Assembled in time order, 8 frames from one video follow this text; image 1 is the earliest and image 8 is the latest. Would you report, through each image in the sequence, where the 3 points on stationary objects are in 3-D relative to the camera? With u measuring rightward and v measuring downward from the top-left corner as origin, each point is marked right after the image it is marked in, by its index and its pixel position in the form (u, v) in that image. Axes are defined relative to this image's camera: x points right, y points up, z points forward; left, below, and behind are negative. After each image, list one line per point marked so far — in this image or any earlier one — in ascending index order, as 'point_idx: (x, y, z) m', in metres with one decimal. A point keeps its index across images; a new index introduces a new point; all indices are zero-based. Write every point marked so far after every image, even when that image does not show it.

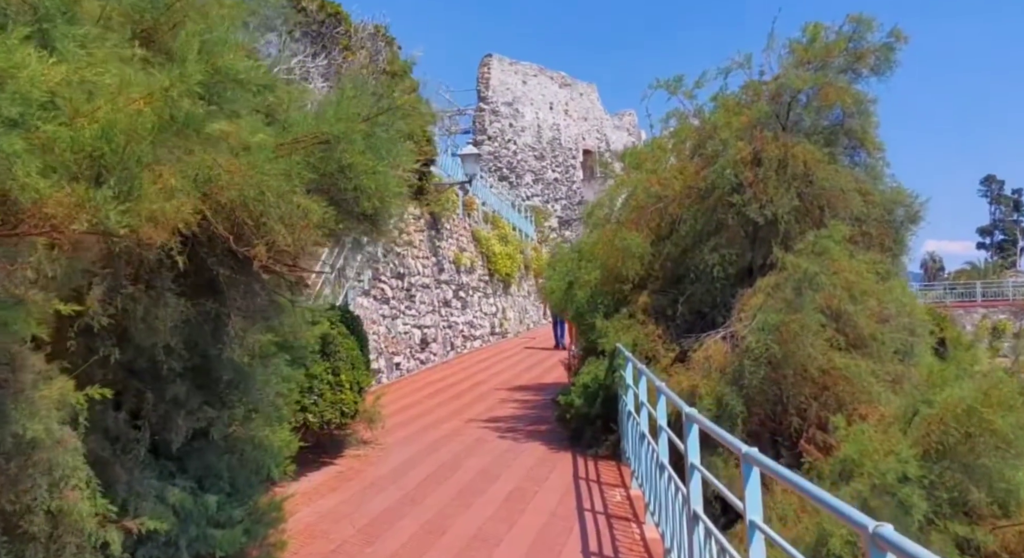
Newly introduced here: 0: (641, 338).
0: (+1.3, -0.6, +7.0) m
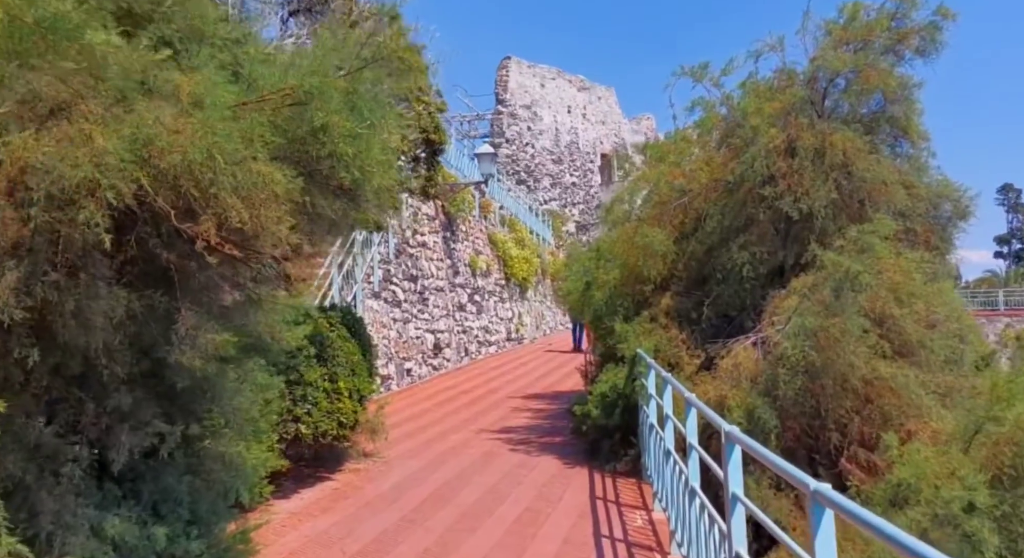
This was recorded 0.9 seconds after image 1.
0: (+1.4, -0.6, +6.5) m
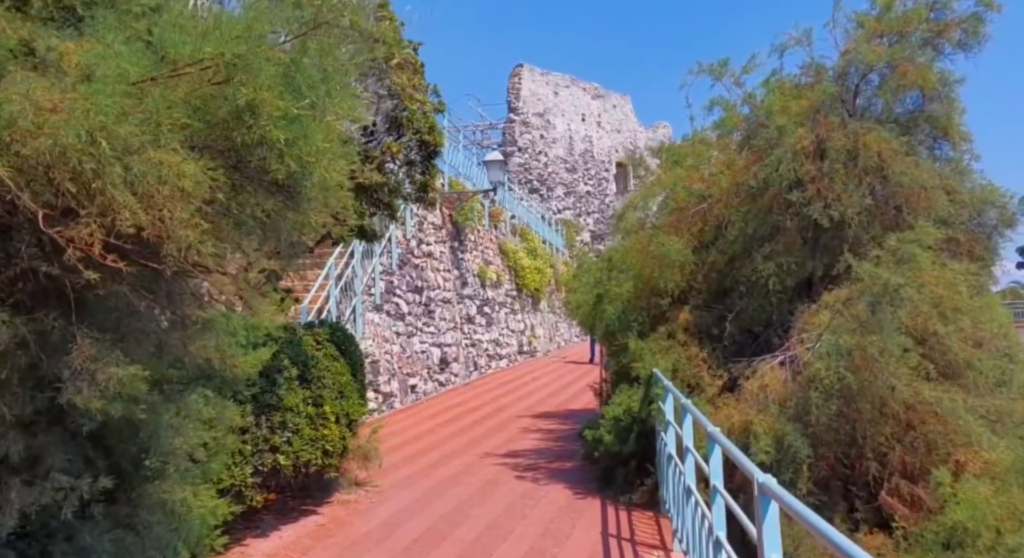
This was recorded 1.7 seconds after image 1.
0: (+1.4, -0.7, +5.9) m
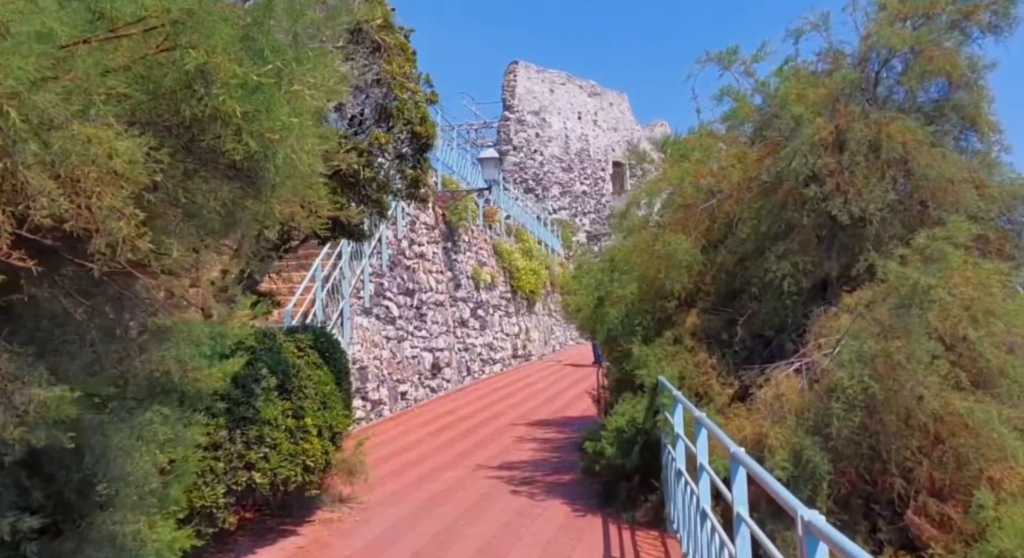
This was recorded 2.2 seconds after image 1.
0: (+1.4, -0.7, +5.6) m
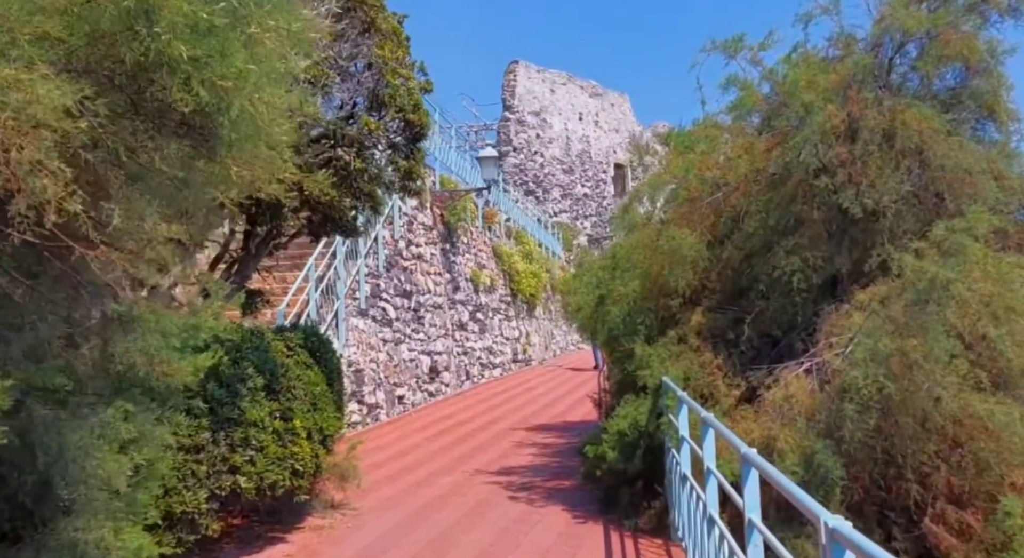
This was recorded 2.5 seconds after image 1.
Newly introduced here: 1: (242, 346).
0: (+1.4, -0.7, +5.3) m
1: (-1.8, -0.5, +4.9) m
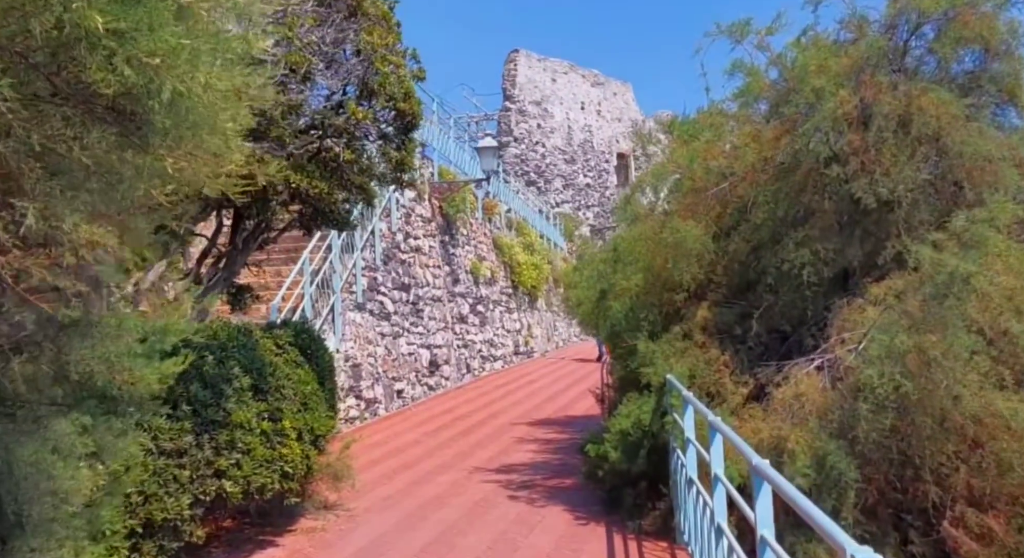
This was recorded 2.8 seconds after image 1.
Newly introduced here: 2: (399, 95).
0: (+1.3, -0.6, +5.1) m
1: (-1.8, -0.4, +4.7) m
2: (-0.8, +1.4, +5.4) m
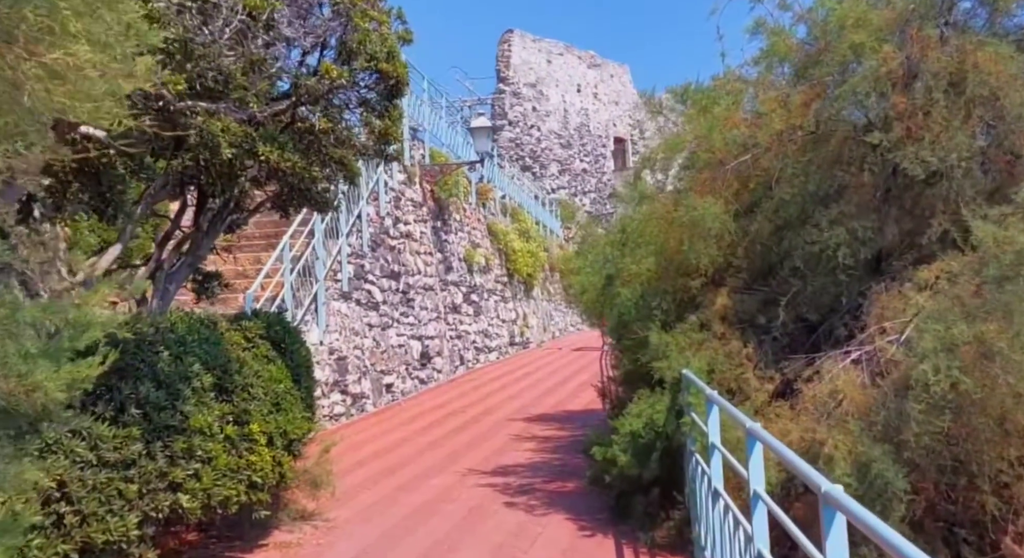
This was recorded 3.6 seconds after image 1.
0: (+1.3, -0.5, +4.6) m
1: (-1.9, -0.3, +4.1) m
2: (-0.9, +1.5, +4.9) m
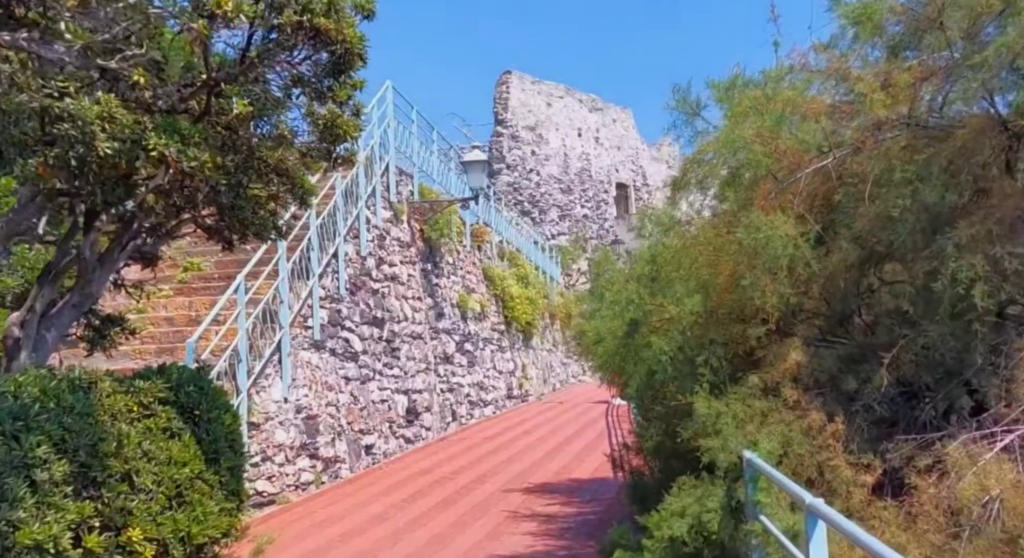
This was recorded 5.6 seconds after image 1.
0: (+1.3, -0.7, +3.3) m
1: (-1.9, -0.5, +2.8) m
2: (-0.9, +1.3, +3.7) m
